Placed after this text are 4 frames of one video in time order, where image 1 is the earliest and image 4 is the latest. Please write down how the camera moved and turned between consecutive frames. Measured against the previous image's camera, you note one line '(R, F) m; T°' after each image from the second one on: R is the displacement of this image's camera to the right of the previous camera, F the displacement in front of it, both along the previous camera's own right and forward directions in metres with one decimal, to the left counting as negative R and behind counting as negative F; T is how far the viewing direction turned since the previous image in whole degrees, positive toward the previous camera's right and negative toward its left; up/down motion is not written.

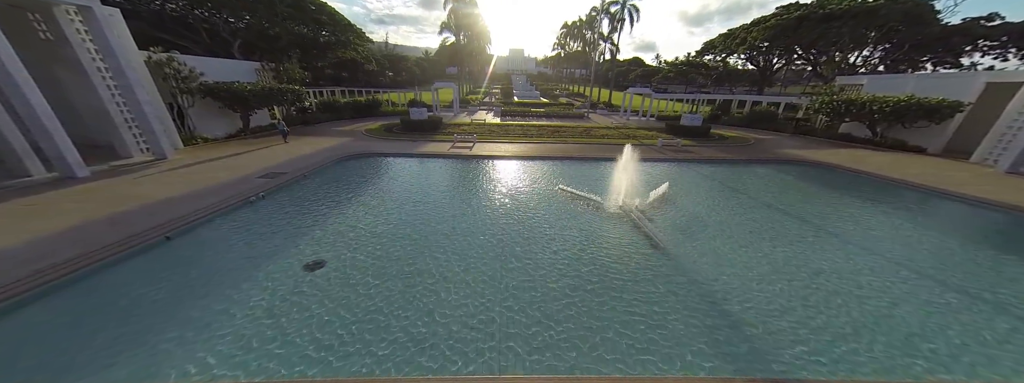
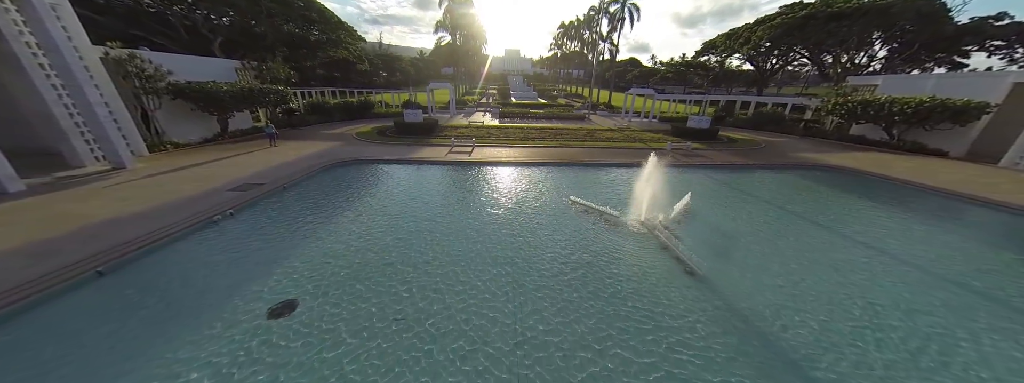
(-0.3, +1.0) m; +1°
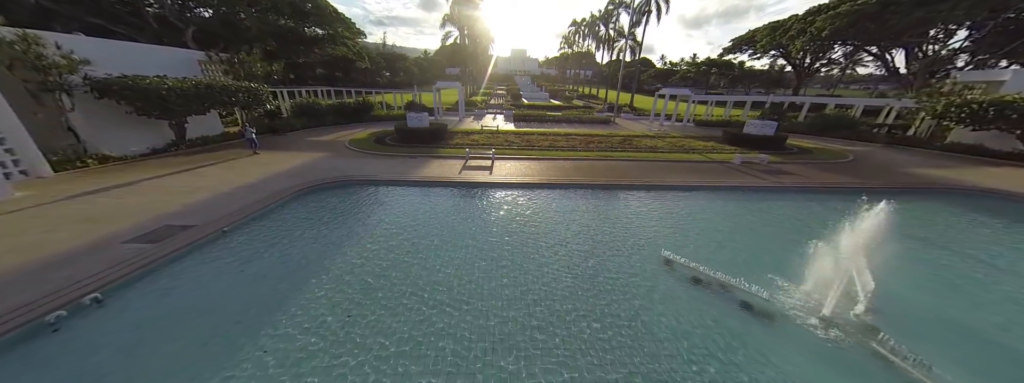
(-1.2, +3.0) m; -1°
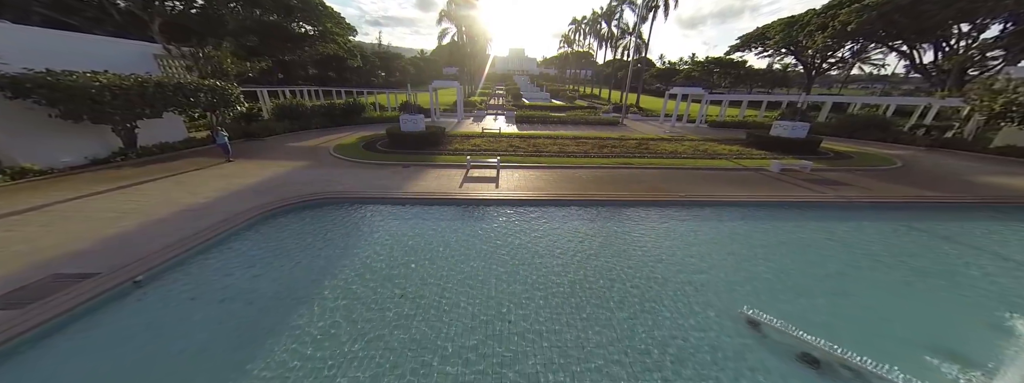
(-0.4, +1.5) m; 0°
